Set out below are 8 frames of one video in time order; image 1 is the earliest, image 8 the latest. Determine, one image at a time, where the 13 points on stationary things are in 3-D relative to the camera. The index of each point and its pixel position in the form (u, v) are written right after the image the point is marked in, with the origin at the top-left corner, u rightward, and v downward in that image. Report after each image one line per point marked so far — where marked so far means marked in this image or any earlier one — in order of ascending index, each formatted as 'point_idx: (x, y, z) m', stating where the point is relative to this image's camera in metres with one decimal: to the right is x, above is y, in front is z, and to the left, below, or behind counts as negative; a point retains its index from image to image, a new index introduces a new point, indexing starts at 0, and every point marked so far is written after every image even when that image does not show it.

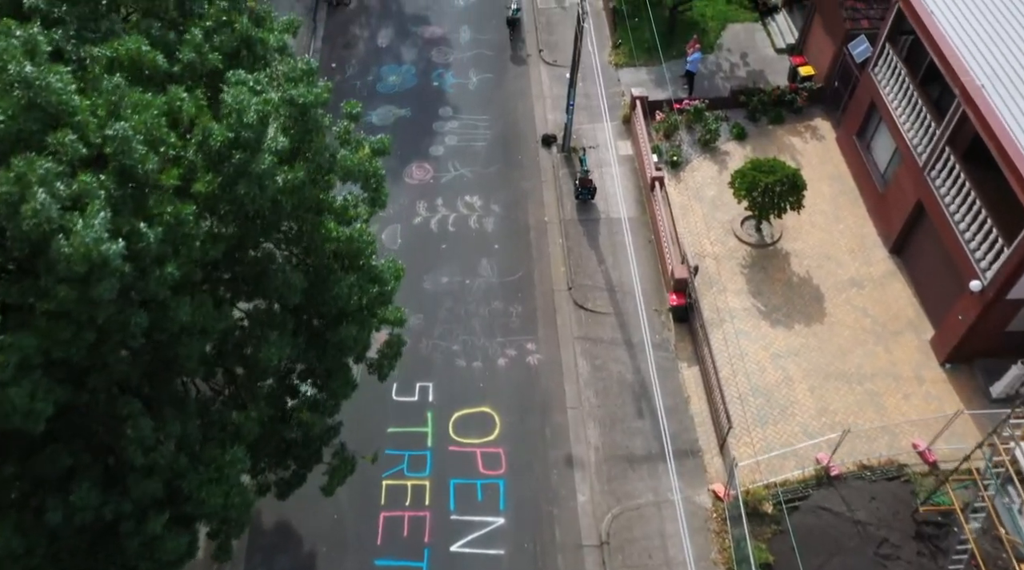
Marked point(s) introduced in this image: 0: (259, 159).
0: (-3.1, +1.6, +11.1) m
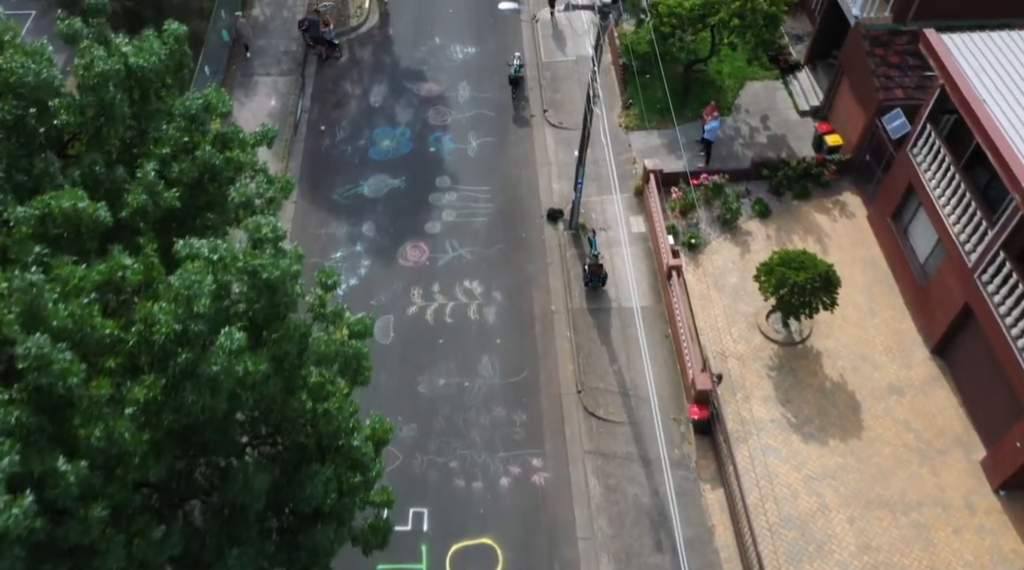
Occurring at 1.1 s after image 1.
0: (-3.1, -0.7, +9.1) m
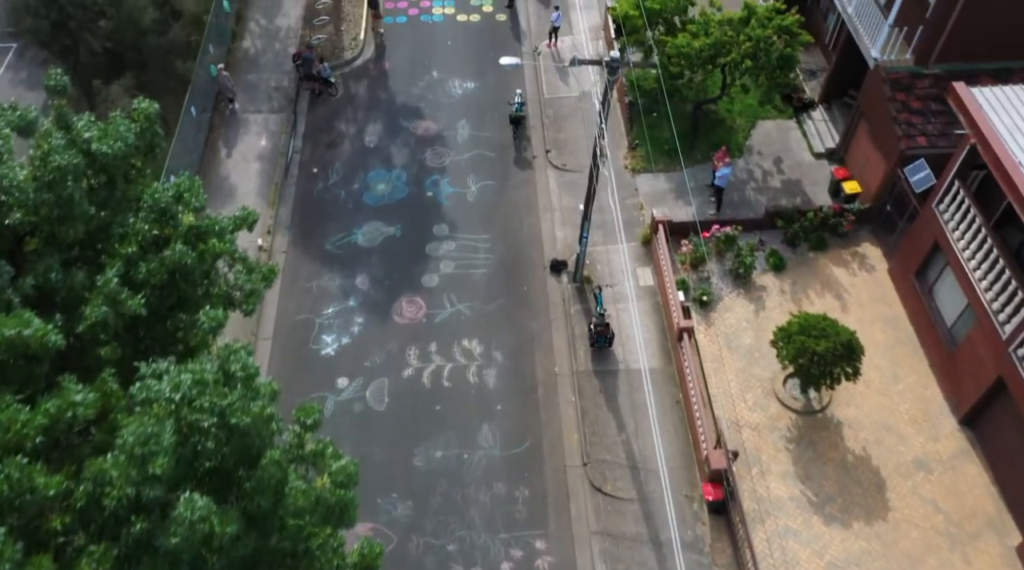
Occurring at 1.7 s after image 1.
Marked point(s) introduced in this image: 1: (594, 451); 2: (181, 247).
0: (-3.0, -2.1, +7.9) m
1: (+1.8, -3.6, +19.2) m
2: (-4.2, +0.5, +11.3) m
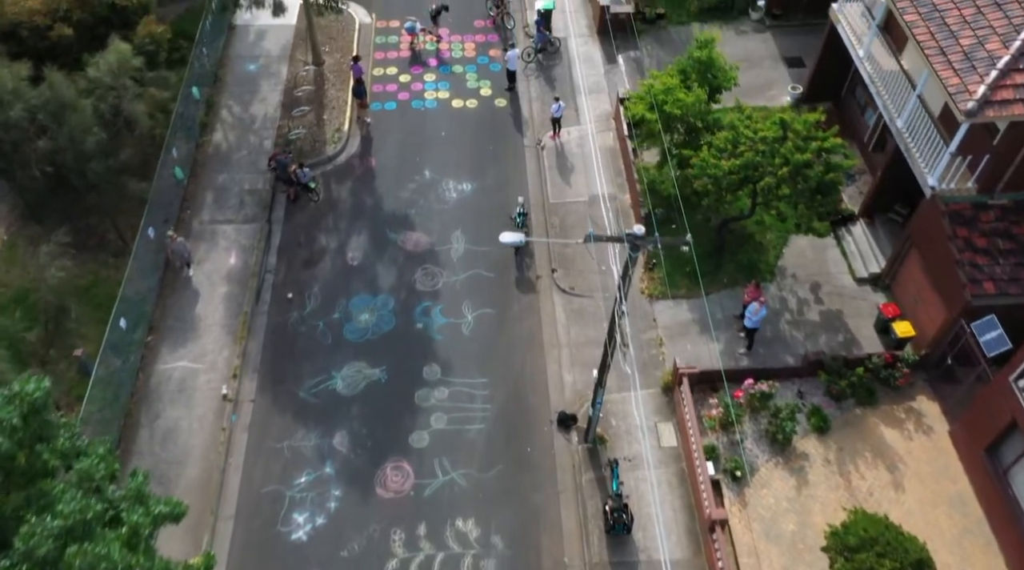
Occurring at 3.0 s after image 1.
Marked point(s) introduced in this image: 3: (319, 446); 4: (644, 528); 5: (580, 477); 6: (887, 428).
0: (-3.0, -5.6, +4.9) m
1: (+1.8, -7.1, +16.2) m
2: (-4.2, -3.0, +8.3) m
3: (-4.2, -3.5, +19.5) m
4: (+2.7, -4.9, +18.1) m
5: (+1.4, -4.1, +18.9) m
6: (+8.0, -3.1, +19.0) m
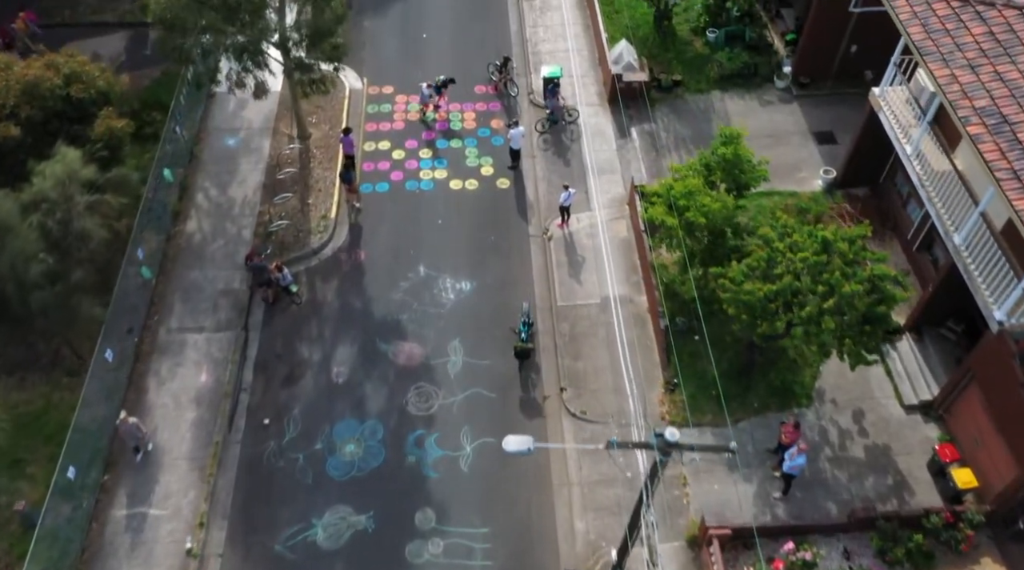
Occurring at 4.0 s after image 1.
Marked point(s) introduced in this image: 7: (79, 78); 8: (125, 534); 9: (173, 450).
0: (-2.9, -8.3, +2.4) m
1: (+1.9, -9.9, +13.7) m
2: (-4.1, -5.7, +5.8) m
3: (-4.2, -6.3, +17.0) m
4: (+2.8, -7.7, +15.5) m
5: (+1.5, -6.9, +16.4) m
6: (+8.1, -5.8, +16.5) m
7: (-10.2, +4.7, +20.8) m
8: (-8.0, -5.1, +18.3) m
9: (-7.4, -3.6, +19.5) m
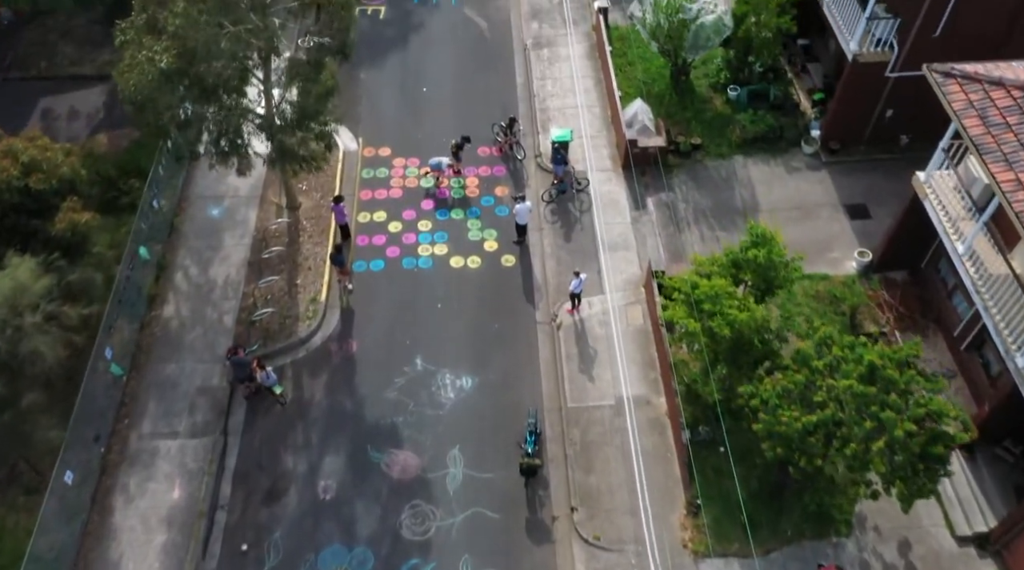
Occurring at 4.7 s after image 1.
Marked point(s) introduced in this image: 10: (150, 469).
0: (-2.9, -10.5, +0.4) m
1: (+1.9, -12.1, +11.6) m
2: (-4.1, -7.9, +3.8) m
3: (-4.1, -8.6, +15.0) m
4: (+2.8, -10.0, +13.5) m
5: (+1.6, -9.1, +14.4) m
6: (+8.2, -8.1, +14.4) m
7: (-10.0, +2.5, +18.9) m
8: (-7.9, -7.3, +16.3) m
9: (-7.3, -5.8, +17.5) m
10: (-7.8, -3.9, +19.2) m
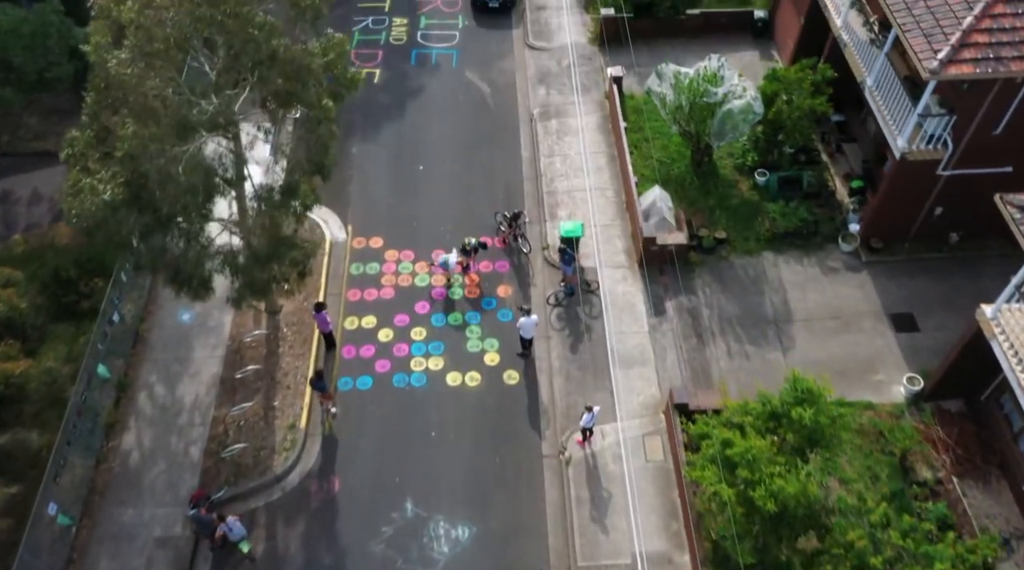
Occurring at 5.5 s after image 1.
0: (-3.1, -13.3, -2.2) m
1: (+1.9, -14.9, +9.0) m
2: (-4.2, -10.7, +1.3) m
3: (-4.1, -11.4, +12.5) m
4: (+2.8, -12.8, +10.9) m
5: (+1.6, -11.9, +11.8) m
6: (+8.2, -11.0, +11.8) m
7: (-10.0, -0.3, +16.4) m
8: (-7.9, -10.1, +13.8) m
9: (-7.3, -8.6, +15.0) m
10: (-7.7, -6.7, +16.7) m
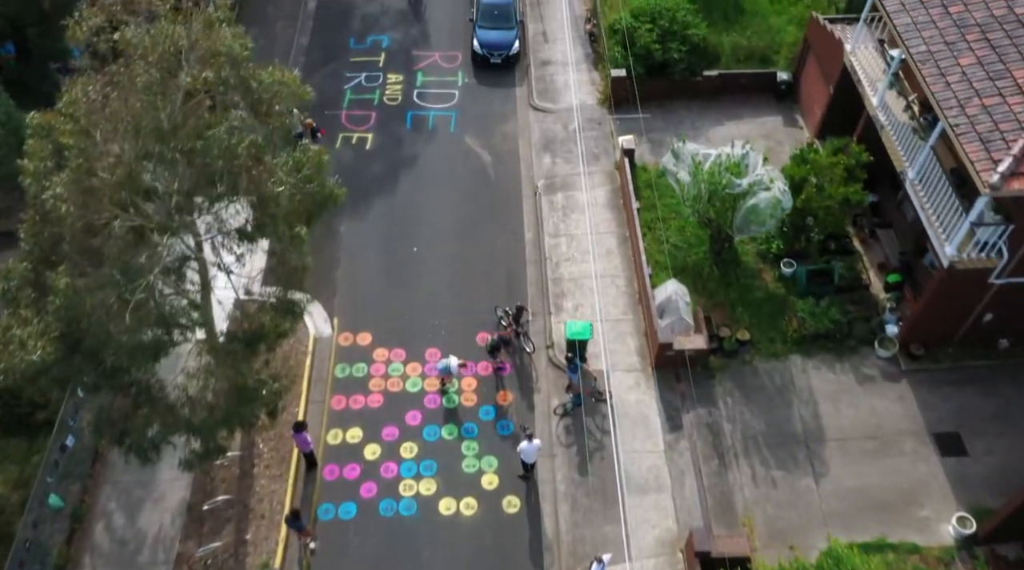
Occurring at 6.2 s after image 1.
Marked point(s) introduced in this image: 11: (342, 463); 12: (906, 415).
0: (-3.2, -15.7, -4.3) m
1: (+1.8, -17.4, +6.8) m
2: (-4.3, -13.1, -0.9) m
3: (-4.2, -13.8, +10.3) m
4: (+2.7, -15.2, +8.7) m
5: (+1.5, -14.4, +9.6) m
6: (+8.1, -13.4, +9.6) m
7: (-10.0, -2.7, +14.3) m
8: (-7.9, -12.5, +11.7) m
9: (-7.3, -11.1, +12.9) m
10: (-7.8, -9.2, +14.6) m
11: (-3.7, -3.9, +19.6) m
12: (+8.6, -2.9, +19.5) m
